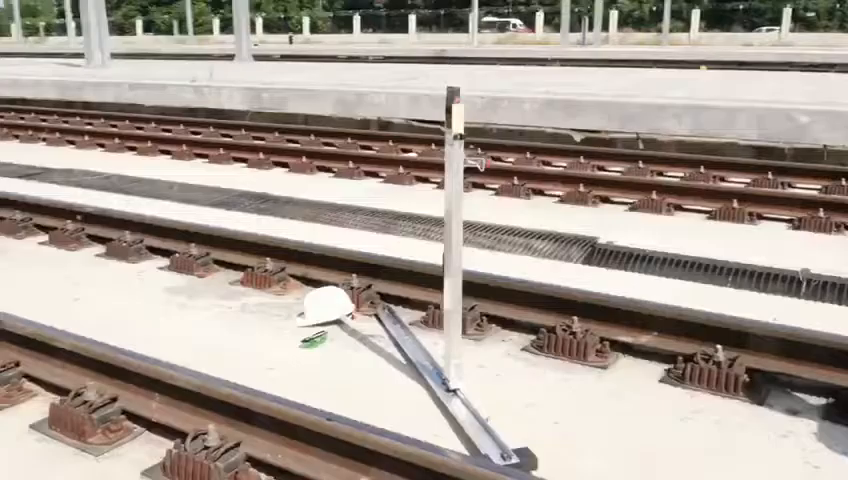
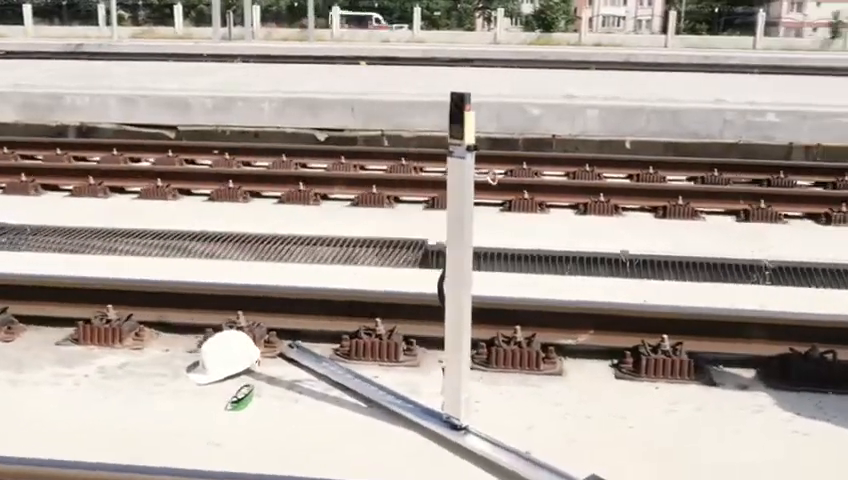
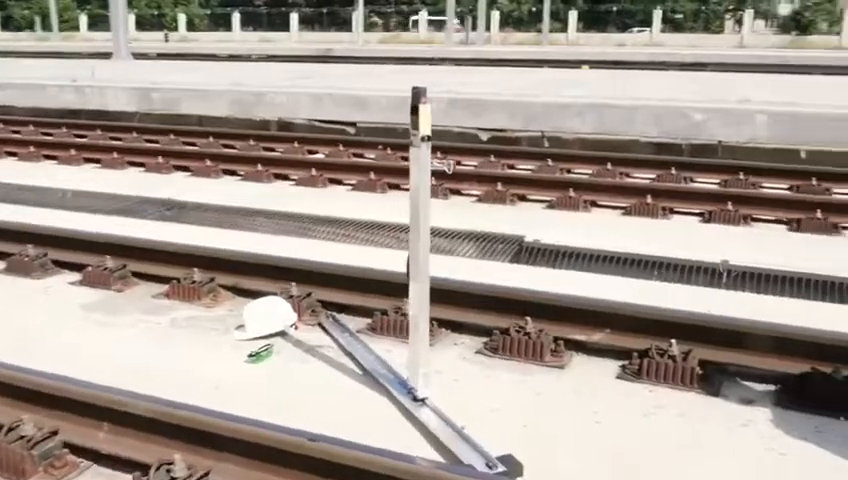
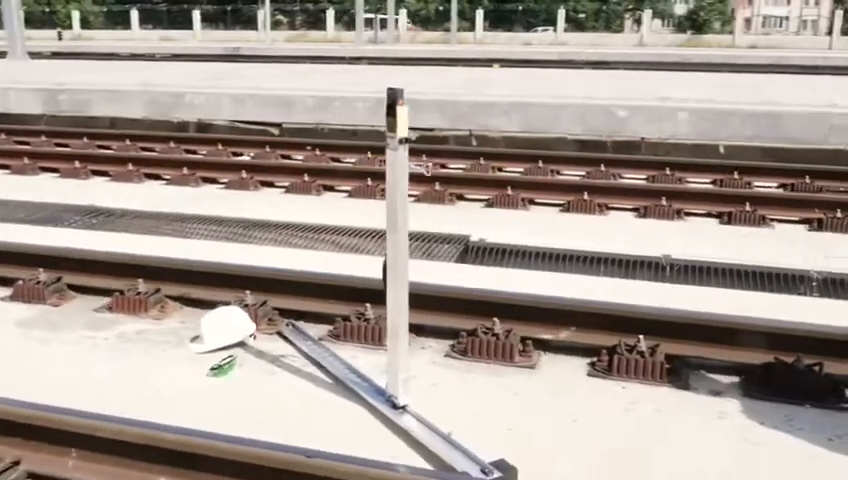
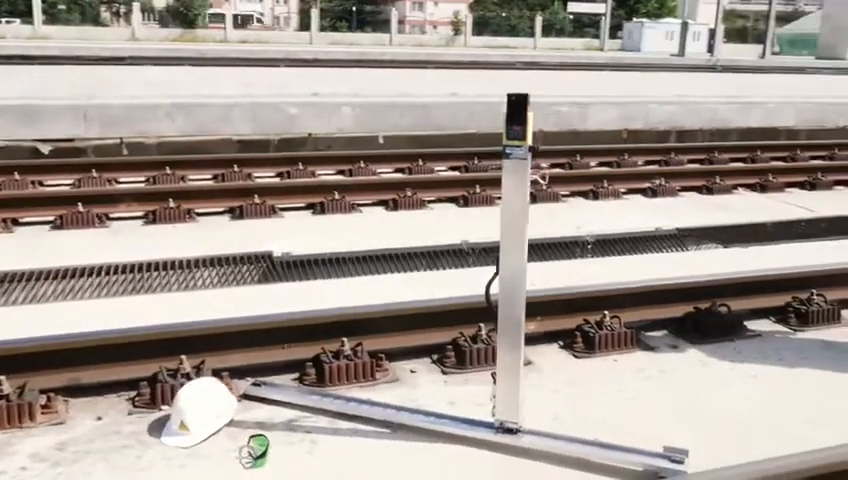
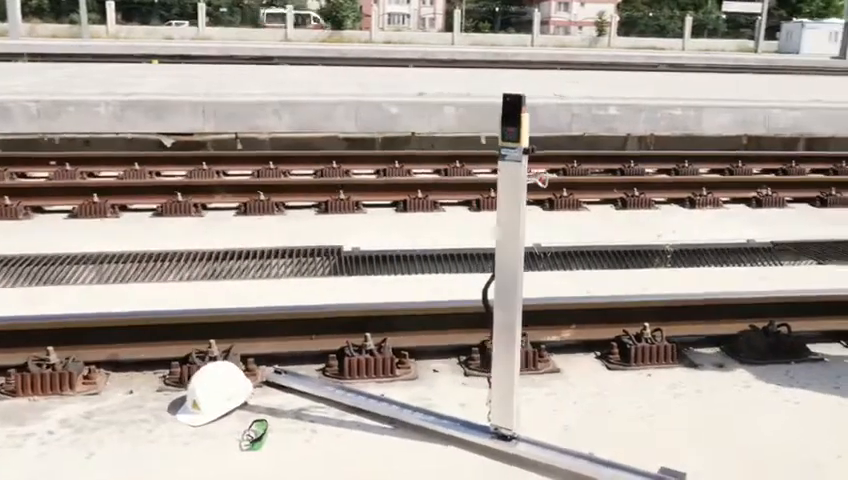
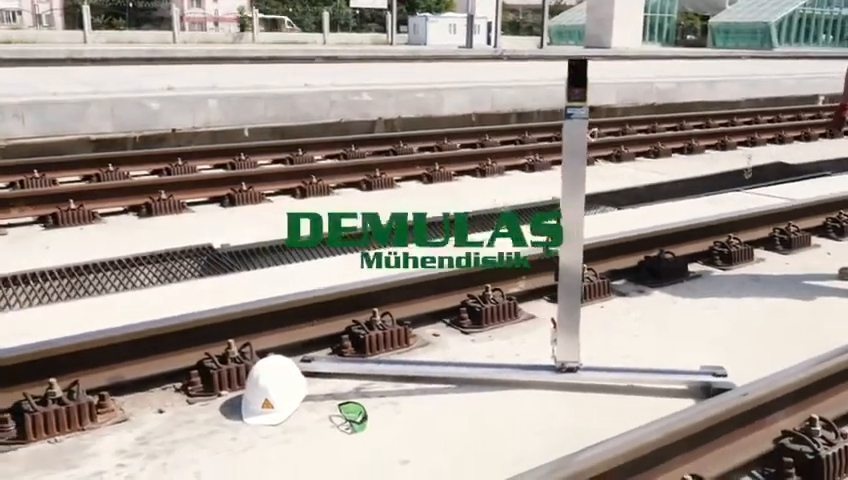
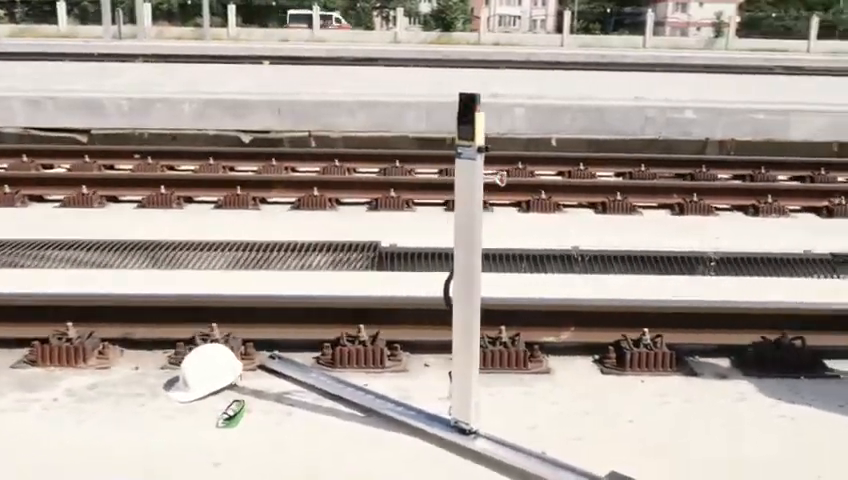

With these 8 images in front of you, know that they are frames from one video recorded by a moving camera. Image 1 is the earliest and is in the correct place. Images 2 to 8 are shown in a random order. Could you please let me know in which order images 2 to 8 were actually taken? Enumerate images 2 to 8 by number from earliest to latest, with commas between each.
3, 4, 2, 8, 6, 5, 7
